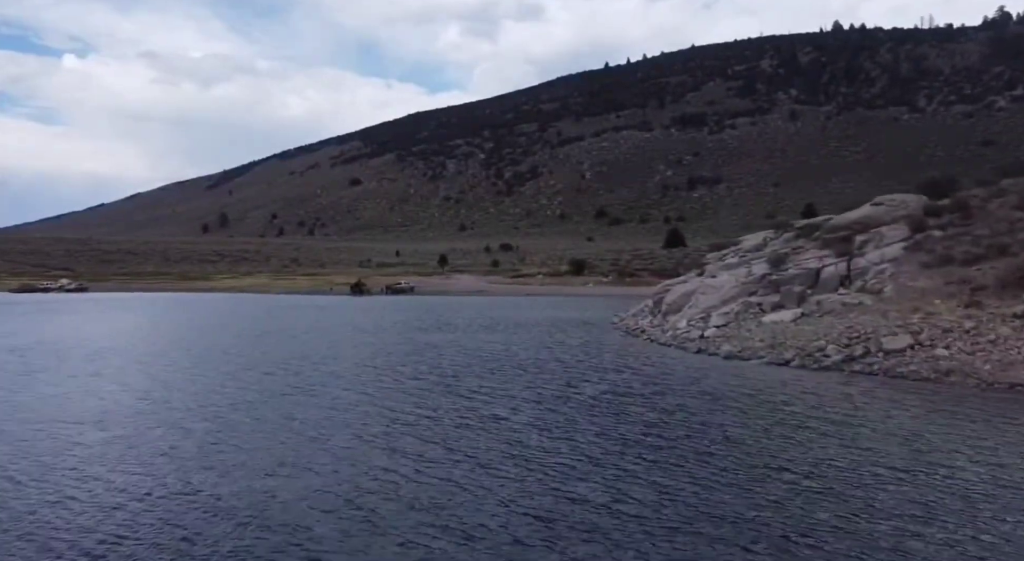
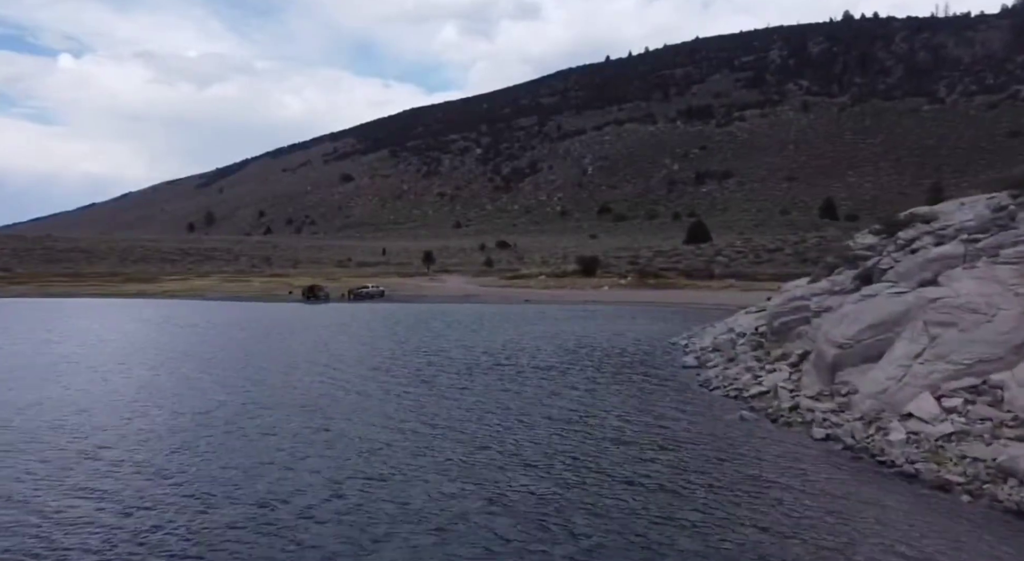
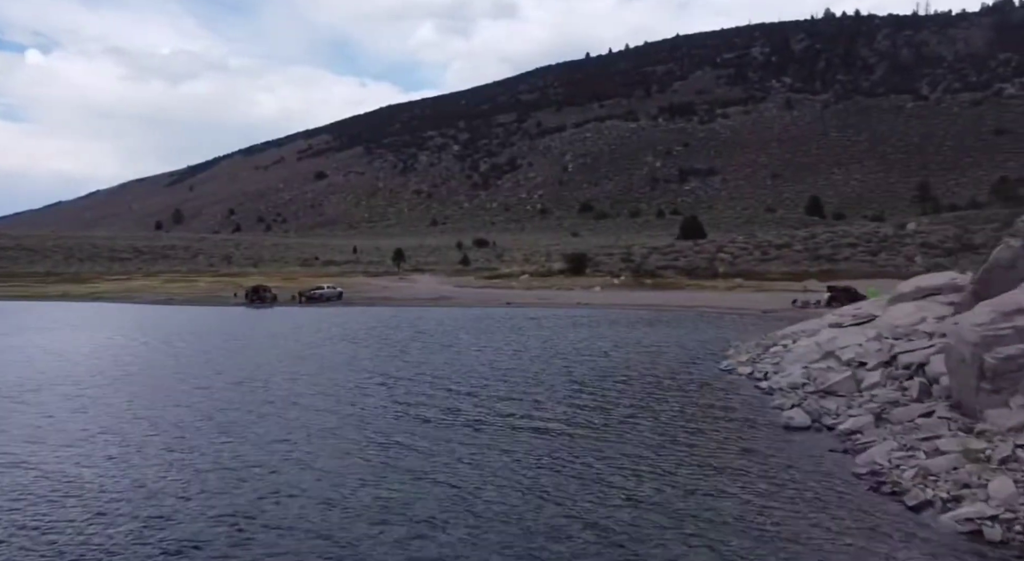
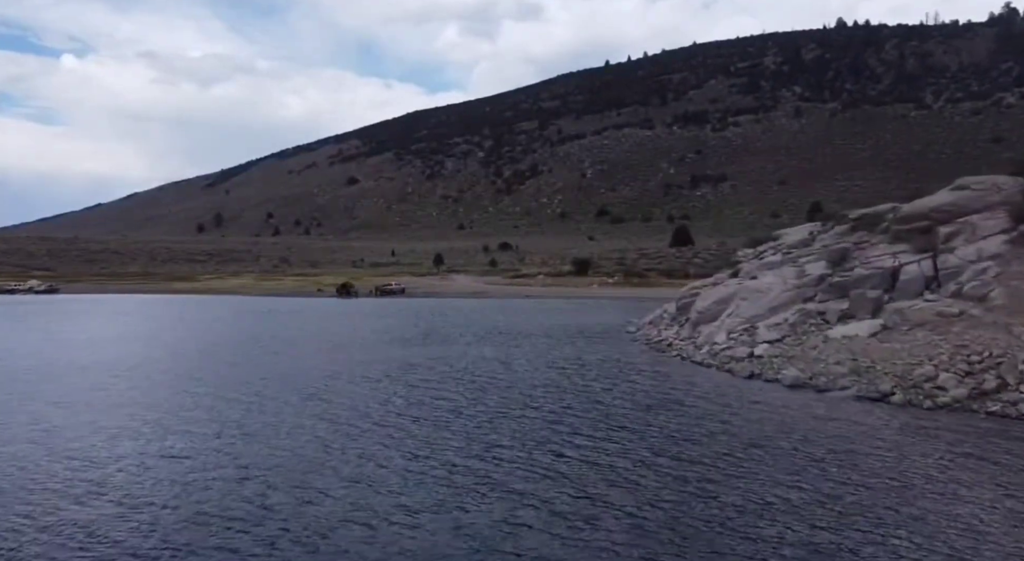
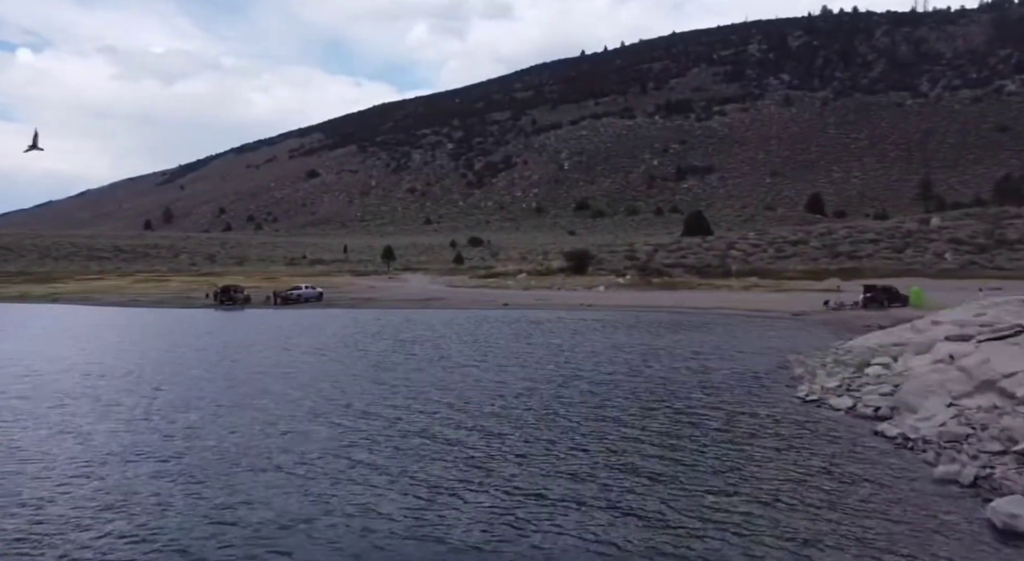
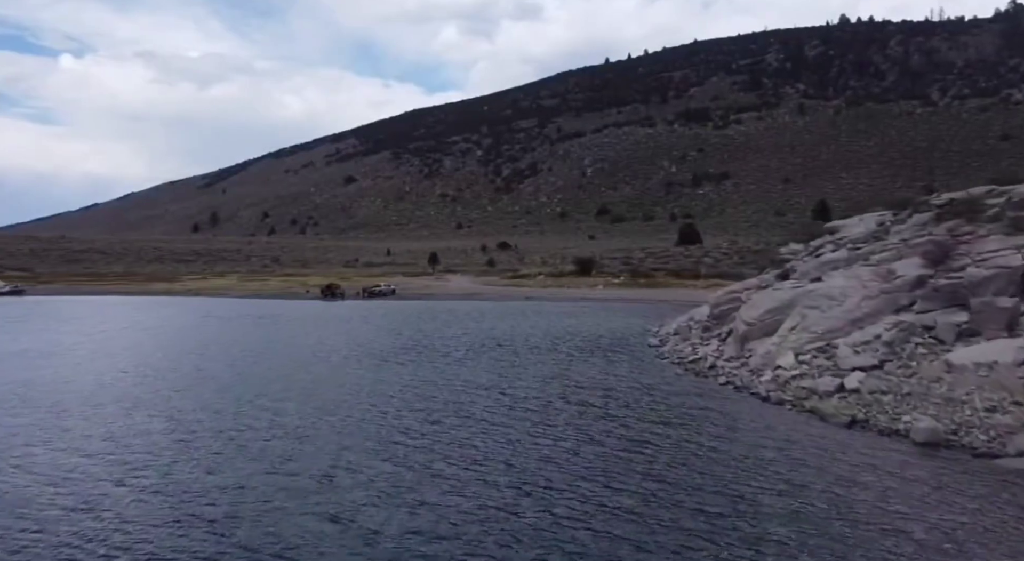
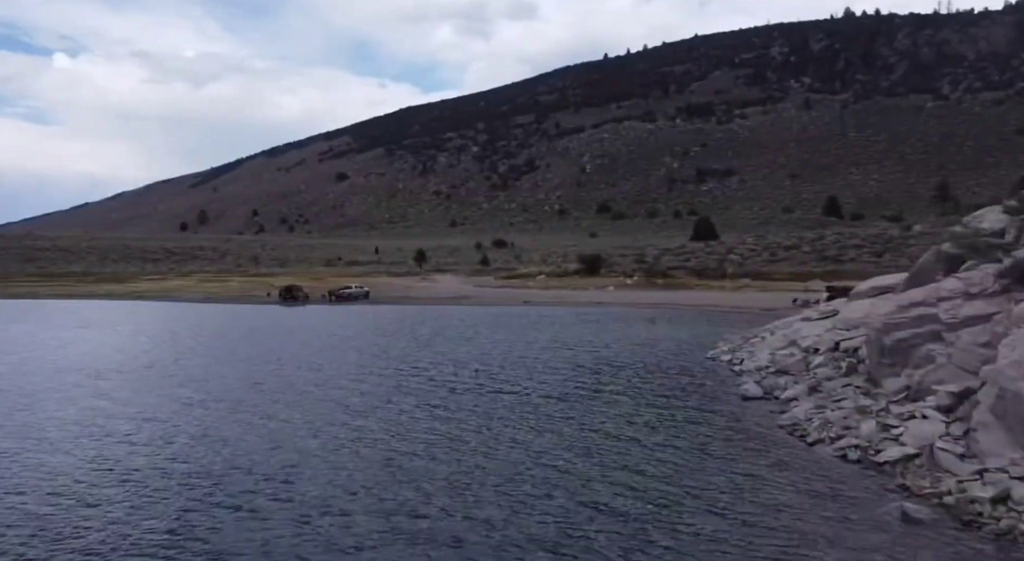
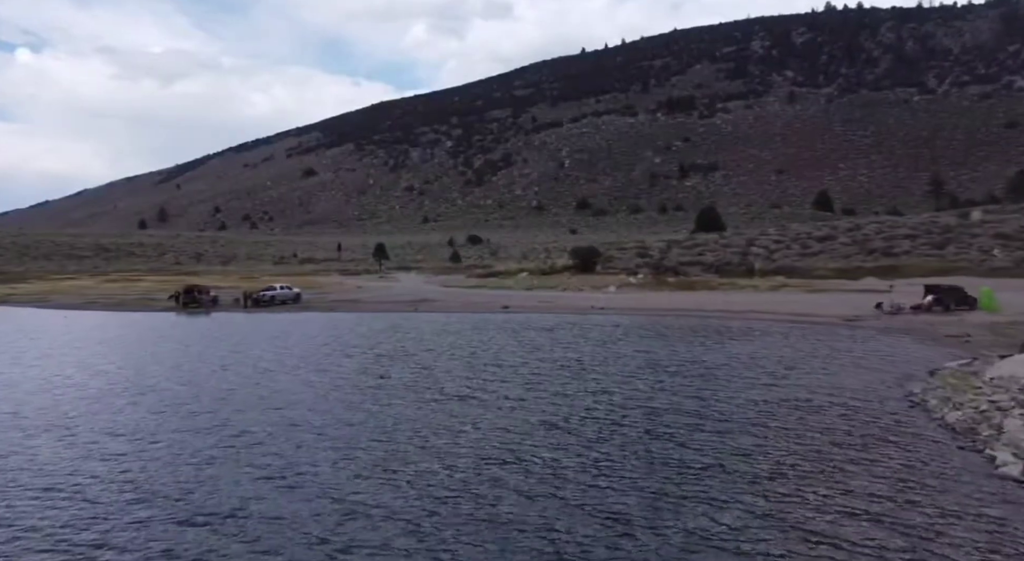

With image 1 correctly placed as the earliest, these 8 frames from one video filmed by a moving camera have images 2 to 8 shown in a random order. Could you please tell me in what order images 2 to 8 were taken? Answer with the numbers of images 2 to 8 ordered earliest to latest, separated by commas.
4, 6, 2, 7, 3, 5, 8
